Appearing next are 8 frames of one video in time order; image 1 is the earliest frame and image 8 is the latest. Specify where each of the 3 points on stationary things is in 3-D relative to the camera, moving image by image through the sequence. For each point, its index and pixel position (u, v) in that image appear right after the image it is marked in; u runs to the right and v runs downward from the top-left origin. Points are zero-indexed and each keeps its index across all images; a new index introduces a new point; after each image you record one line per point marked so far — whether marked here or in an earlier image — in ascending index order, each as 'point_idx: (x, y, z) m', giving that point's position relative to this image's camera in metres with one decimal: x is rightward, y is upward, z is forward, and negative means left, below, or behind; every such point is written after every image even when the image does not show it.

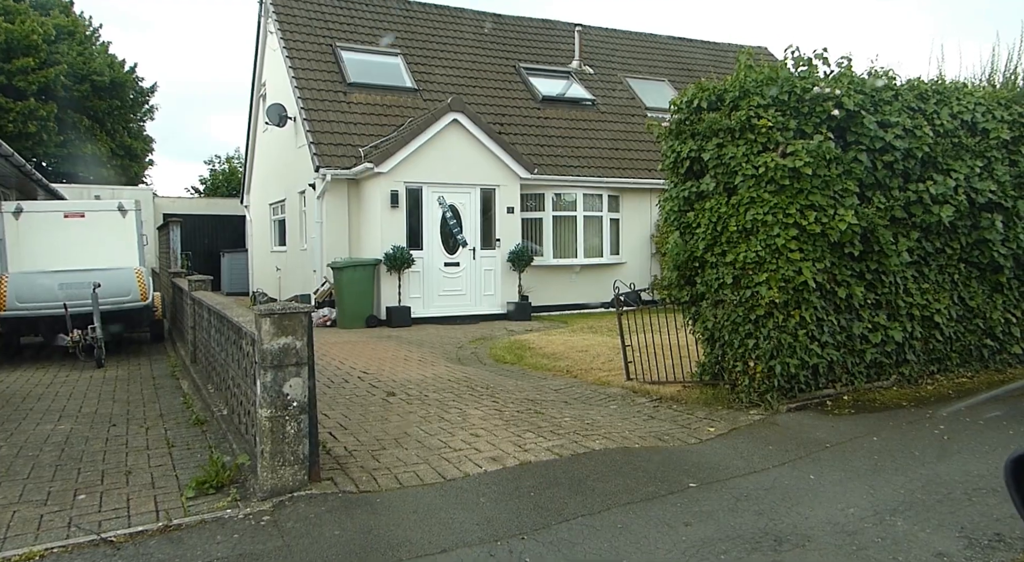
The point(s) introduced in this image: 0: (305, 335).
0: (-1.2, -0.3, +4.1) m
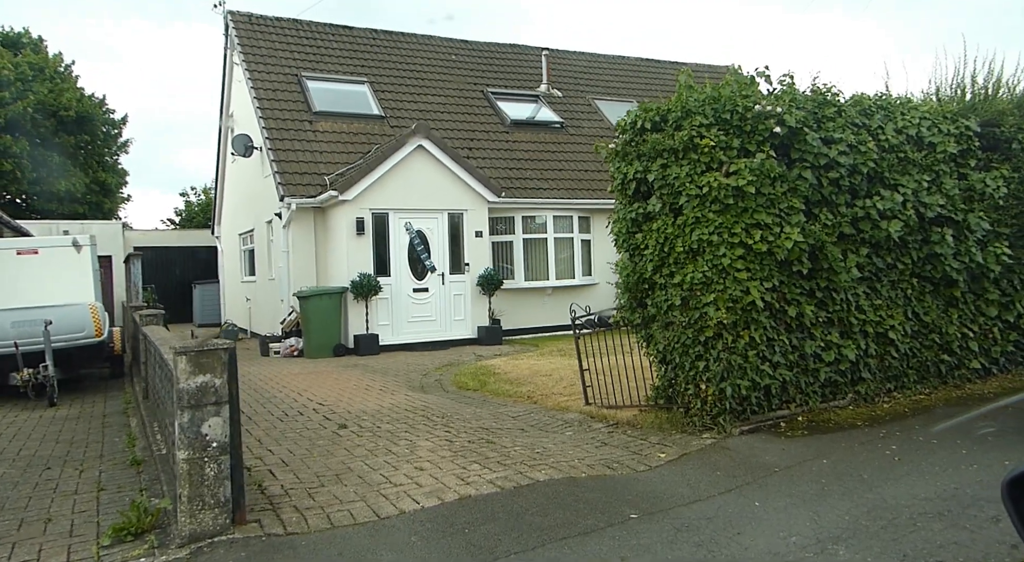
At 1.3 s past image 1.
0: (-1.6, -0.5, +3.9) m
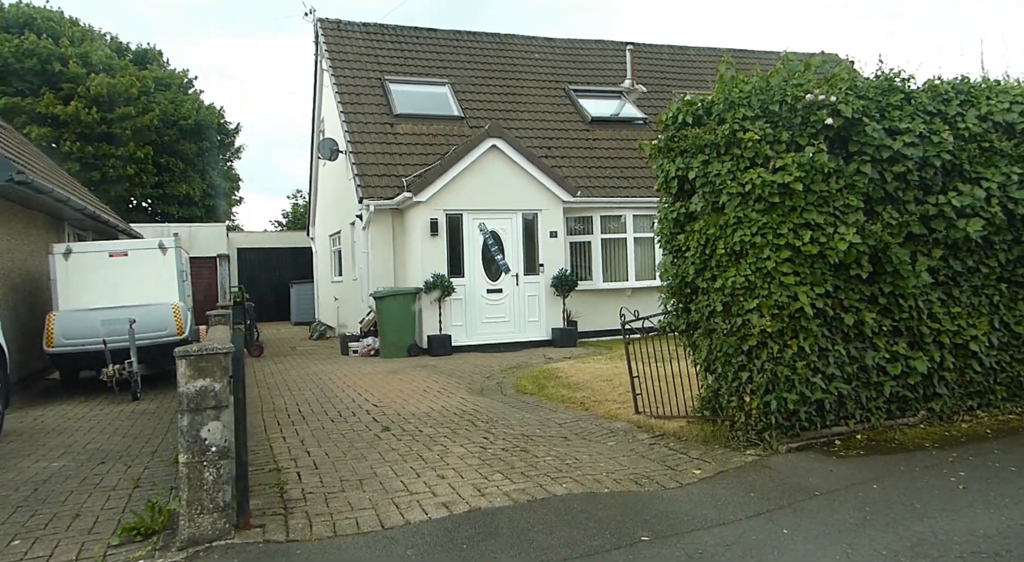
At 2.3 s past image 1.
0: (-1.6, -0.5, +3.9) m
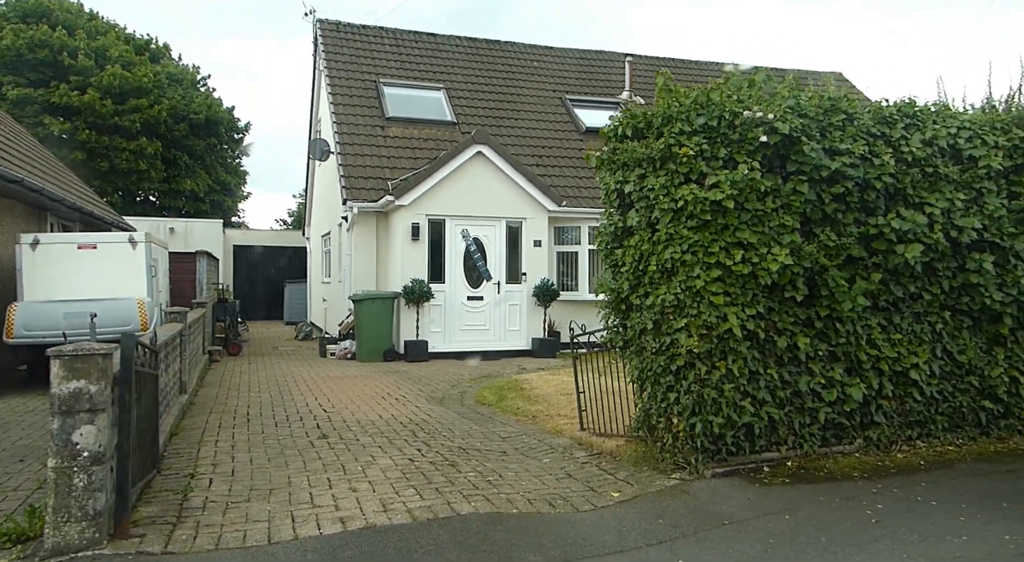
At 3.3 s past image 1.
0: (-2.2, -0.5, +3.8) m
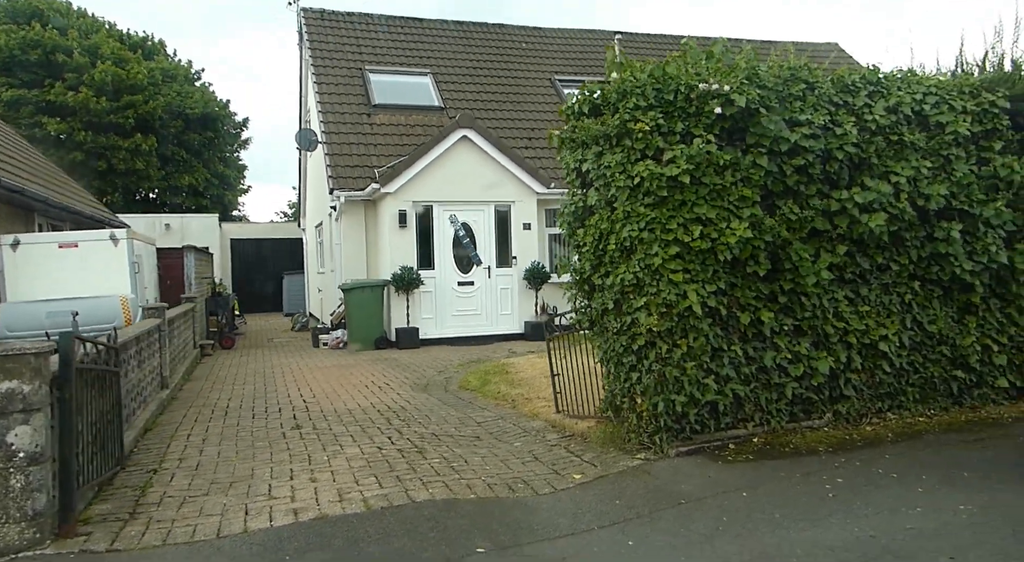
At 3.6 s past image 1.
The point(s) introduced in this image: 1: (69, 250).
0: (-2.5, -0.5, +3.7) m
1: (-7.7, +0.5, +12.4) m
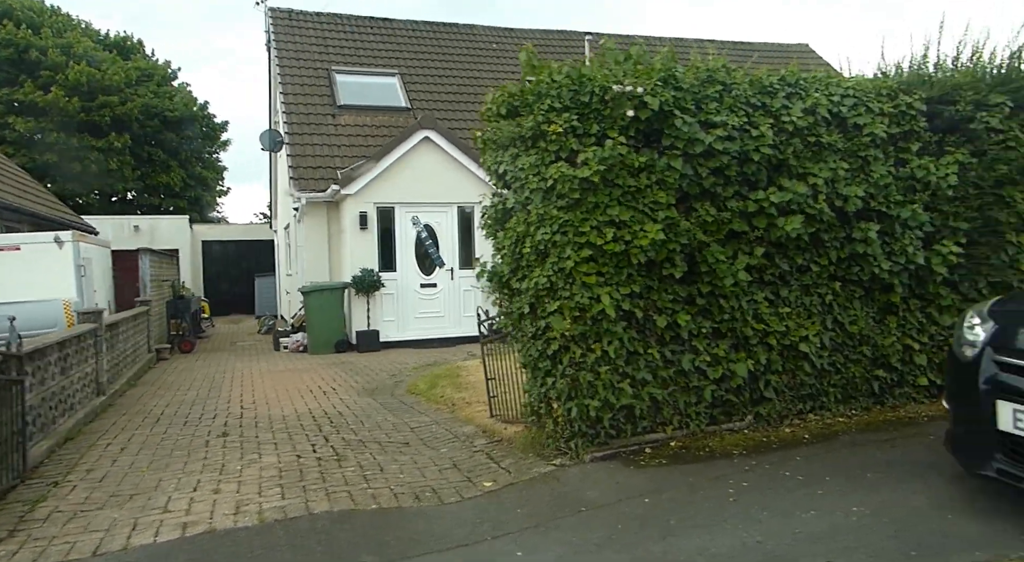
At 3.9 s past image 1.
0: (-3.1, -0.5, +3.6) m
1: (-8.5, +0.5, +12.1) m
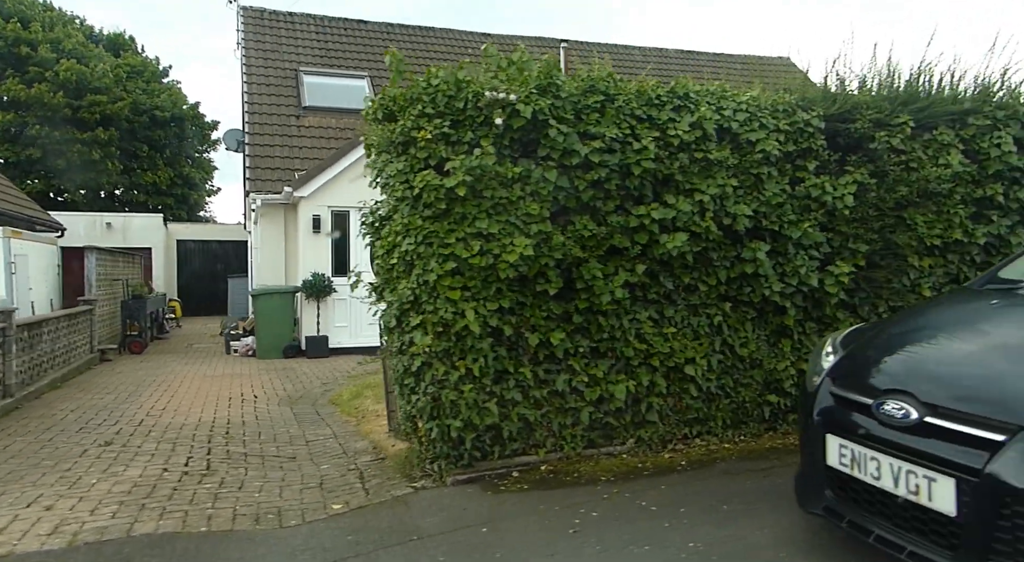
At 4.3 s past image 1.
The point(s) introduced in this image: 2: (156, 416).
0: (-4.0, -0.5, +3.3) m
1: (-9.5, +0.5, +11.7) m
2: (-4.3, -1.6, +8.6) m
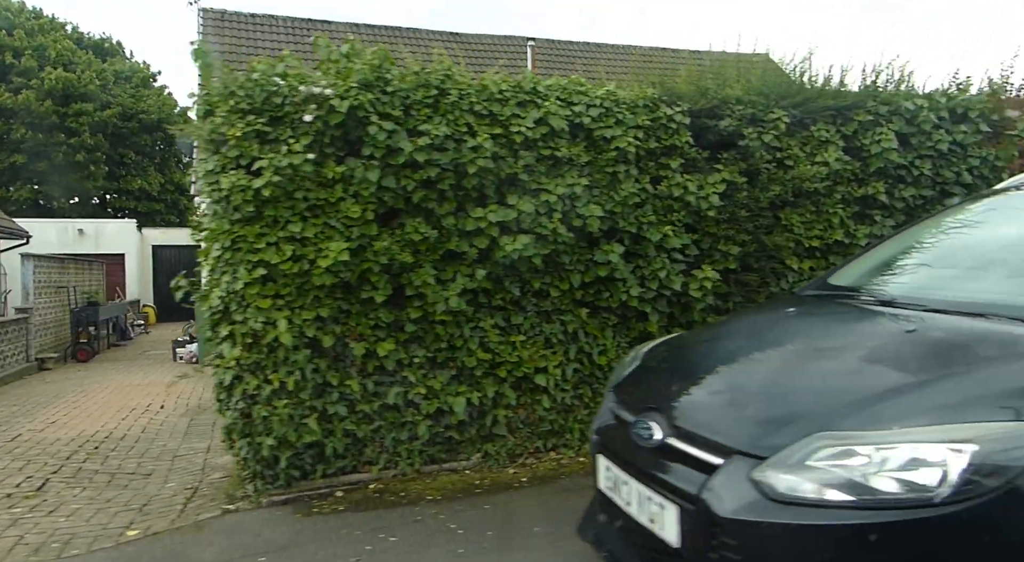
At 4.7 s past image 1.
0: (-5.1, -0.6, +3.0) m
1: (-10.7, +0.4, +11.4) m
2: (-5.4, -1.7, +8.3) m
